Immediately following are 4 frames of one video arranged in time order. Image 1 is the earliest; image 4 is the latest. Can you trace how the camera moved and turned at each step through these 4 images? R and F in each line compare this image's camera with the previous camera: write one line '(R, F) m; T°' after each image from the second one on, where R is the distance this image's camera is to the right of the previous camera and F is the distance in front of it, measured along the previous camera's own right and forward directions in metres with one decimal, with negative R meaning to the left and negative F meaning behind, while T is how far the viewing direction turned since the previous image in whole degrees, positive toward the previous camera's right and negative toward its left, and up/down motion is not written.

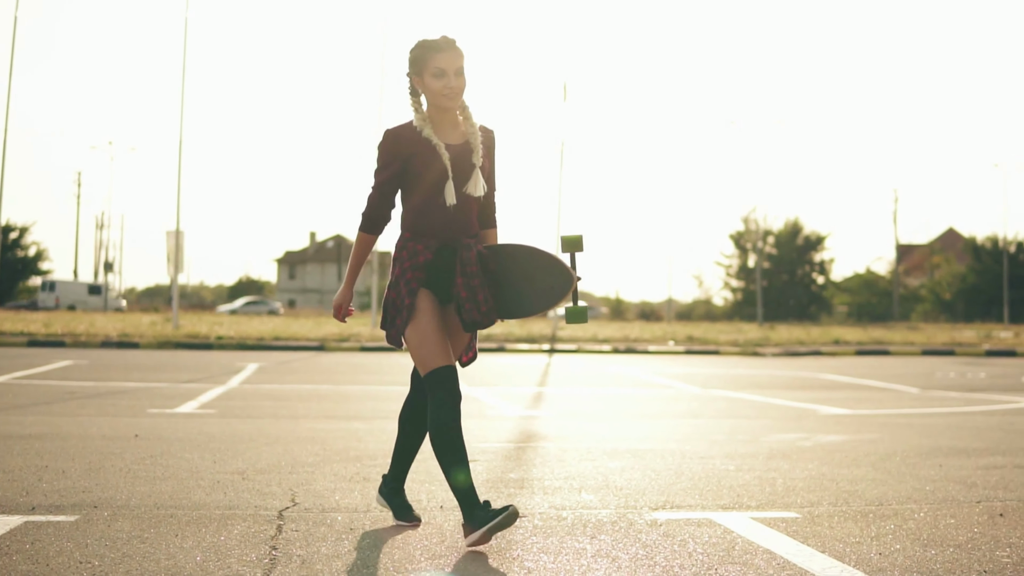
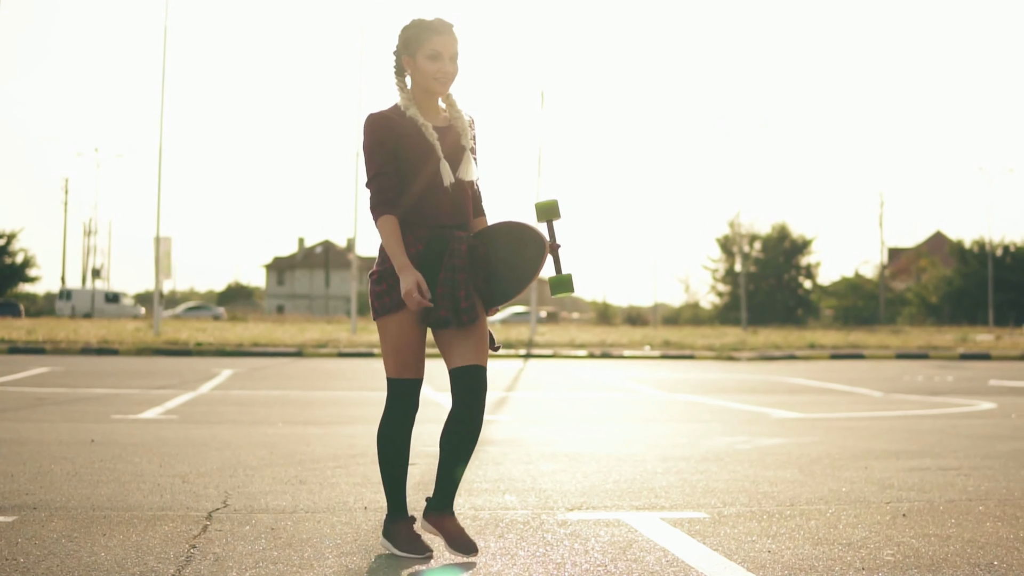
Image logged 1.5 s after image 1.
(+0.3, -0.2) m; 0°
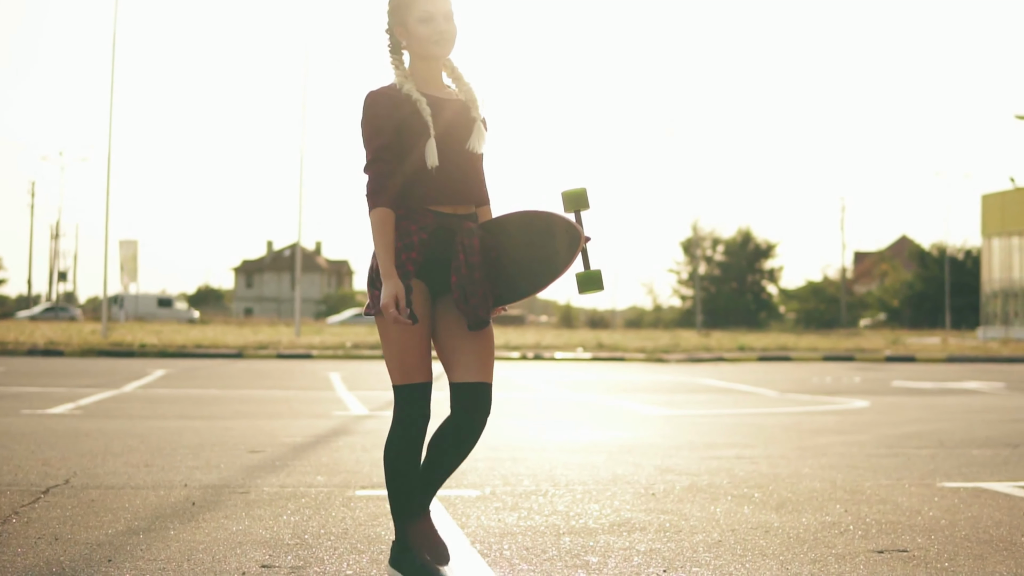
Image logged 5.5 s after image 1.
(+0.9, -0.8) m; 0°
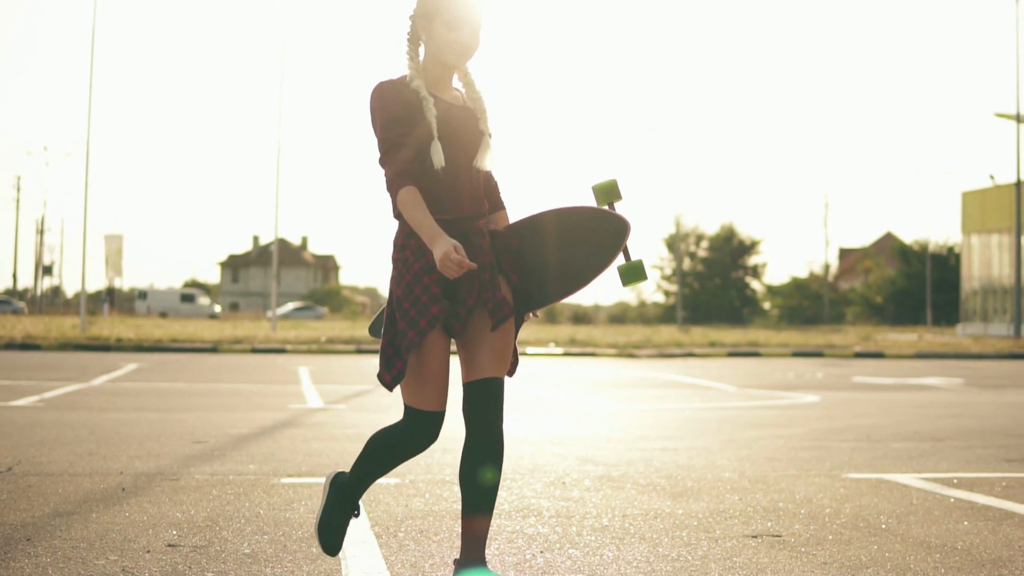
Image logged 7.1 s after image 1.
(+0.4, -0.3) m; 0°
